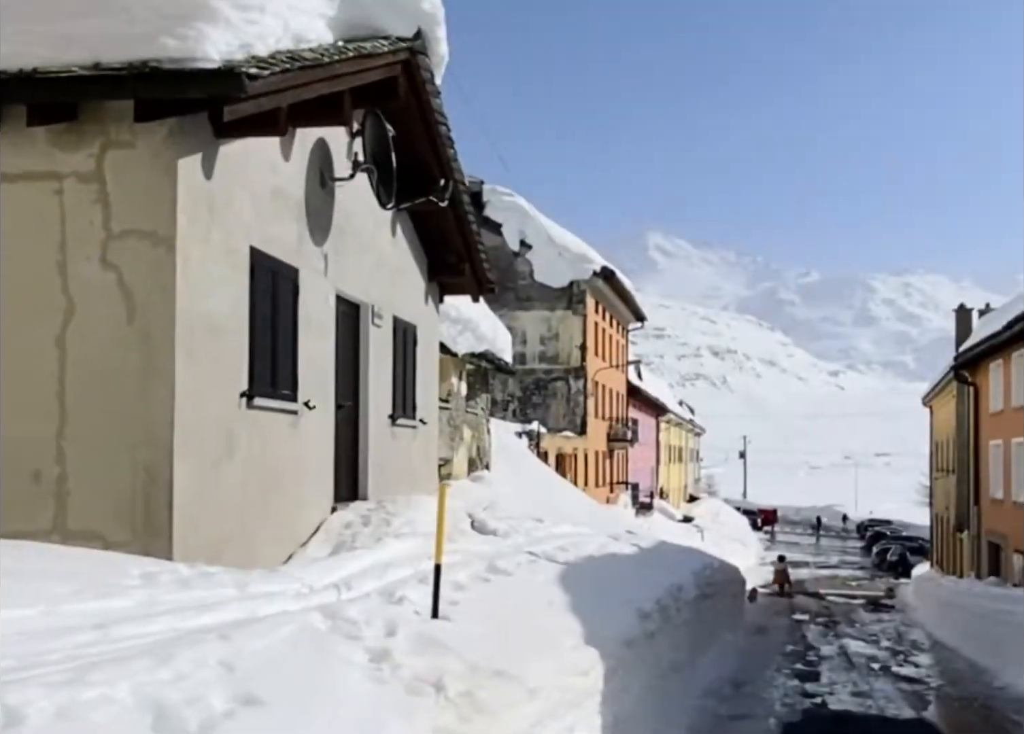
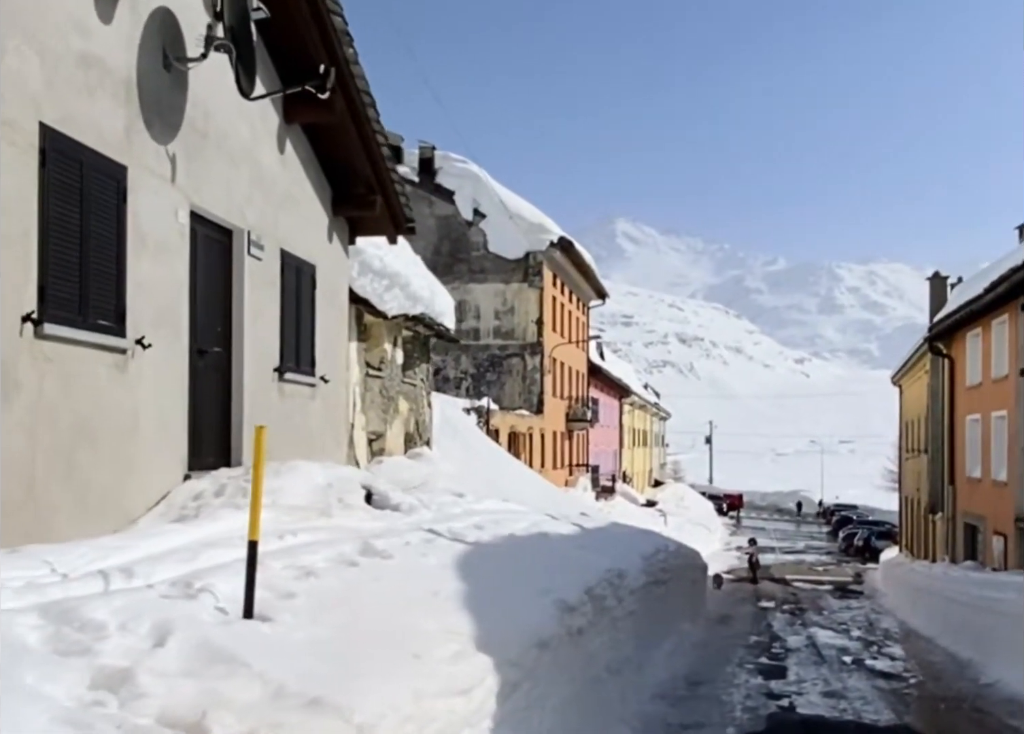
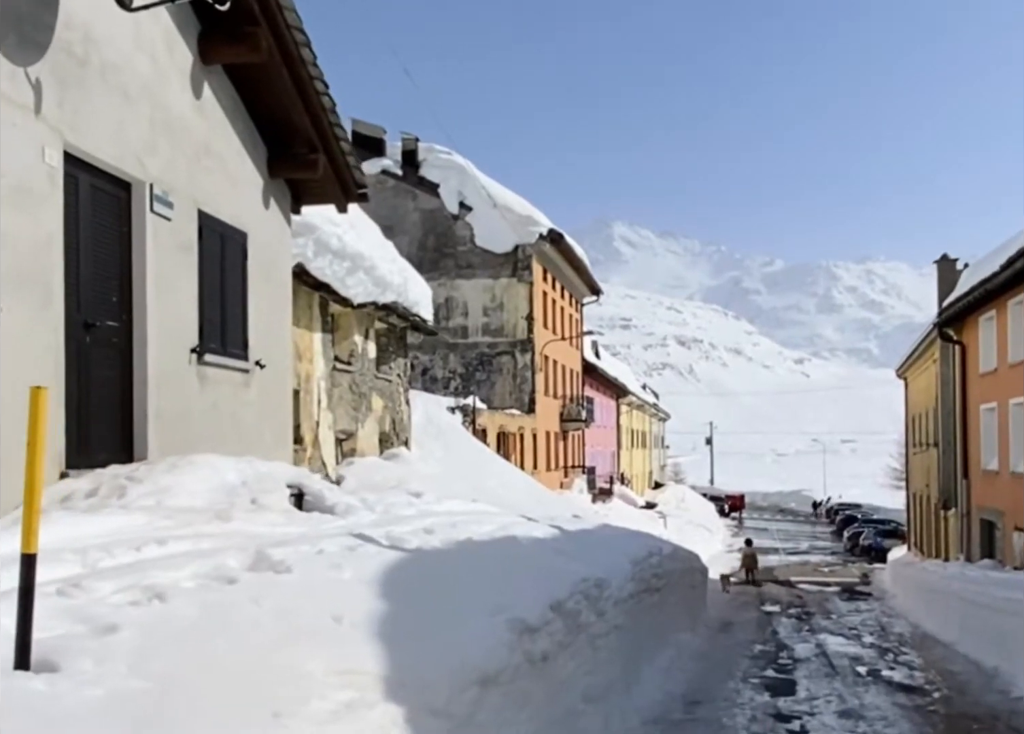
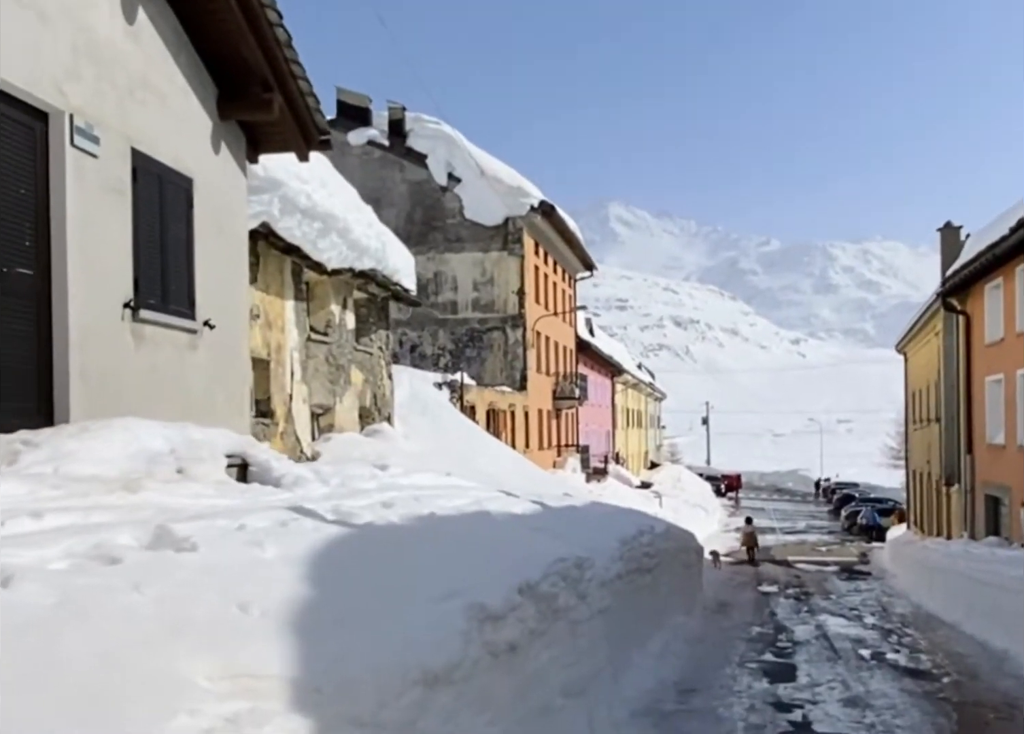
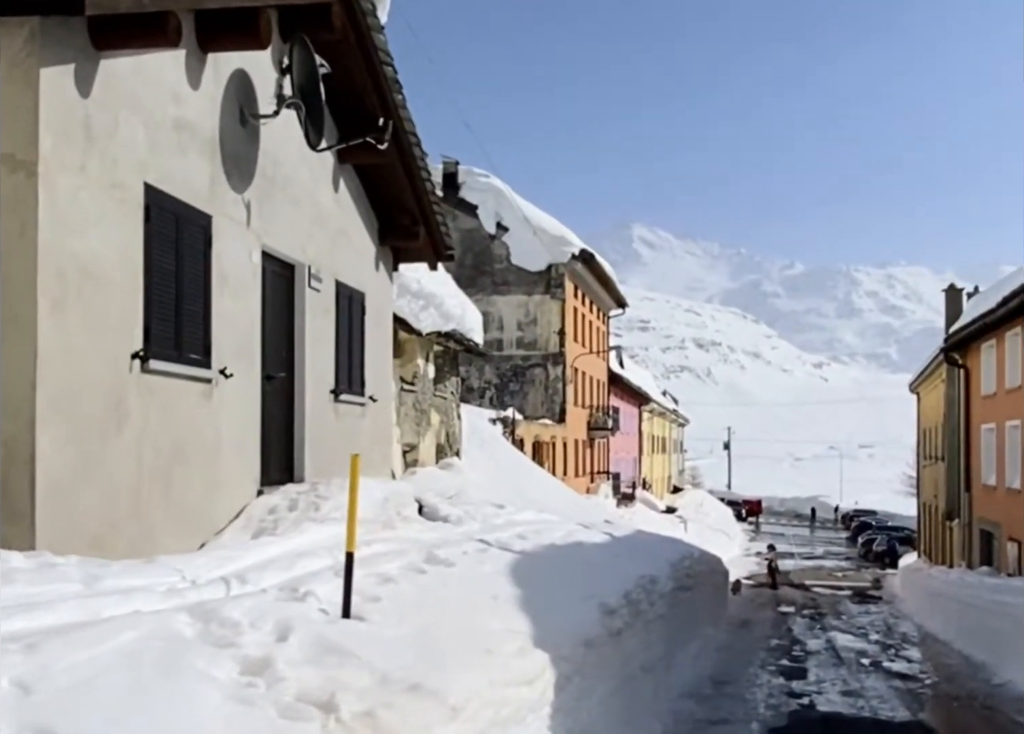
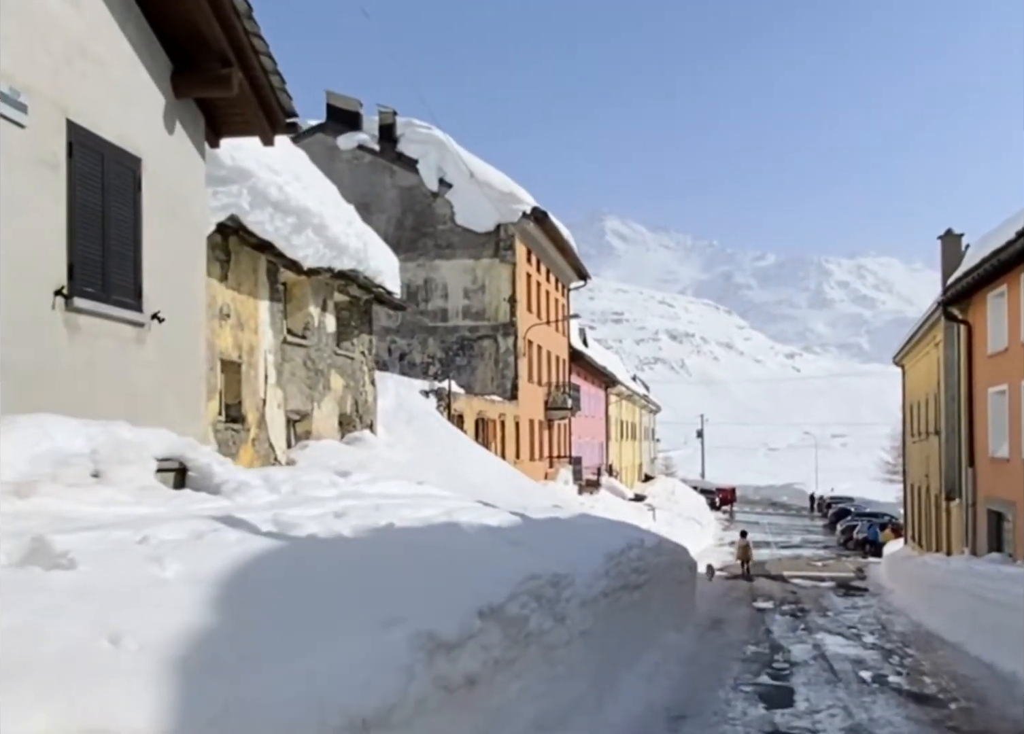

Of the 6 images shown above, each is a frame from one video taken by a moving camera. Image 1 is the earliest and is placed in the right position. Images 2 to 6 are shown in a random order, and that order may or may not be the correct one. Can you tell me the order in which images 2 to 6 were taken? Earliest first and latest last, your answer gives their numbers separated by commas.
5, 2, 3, 4, 6
